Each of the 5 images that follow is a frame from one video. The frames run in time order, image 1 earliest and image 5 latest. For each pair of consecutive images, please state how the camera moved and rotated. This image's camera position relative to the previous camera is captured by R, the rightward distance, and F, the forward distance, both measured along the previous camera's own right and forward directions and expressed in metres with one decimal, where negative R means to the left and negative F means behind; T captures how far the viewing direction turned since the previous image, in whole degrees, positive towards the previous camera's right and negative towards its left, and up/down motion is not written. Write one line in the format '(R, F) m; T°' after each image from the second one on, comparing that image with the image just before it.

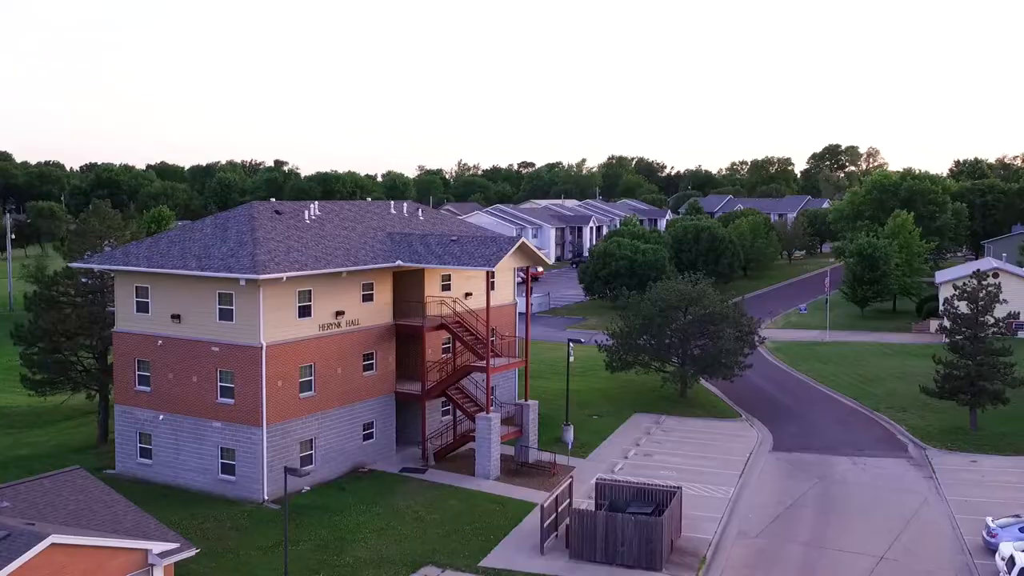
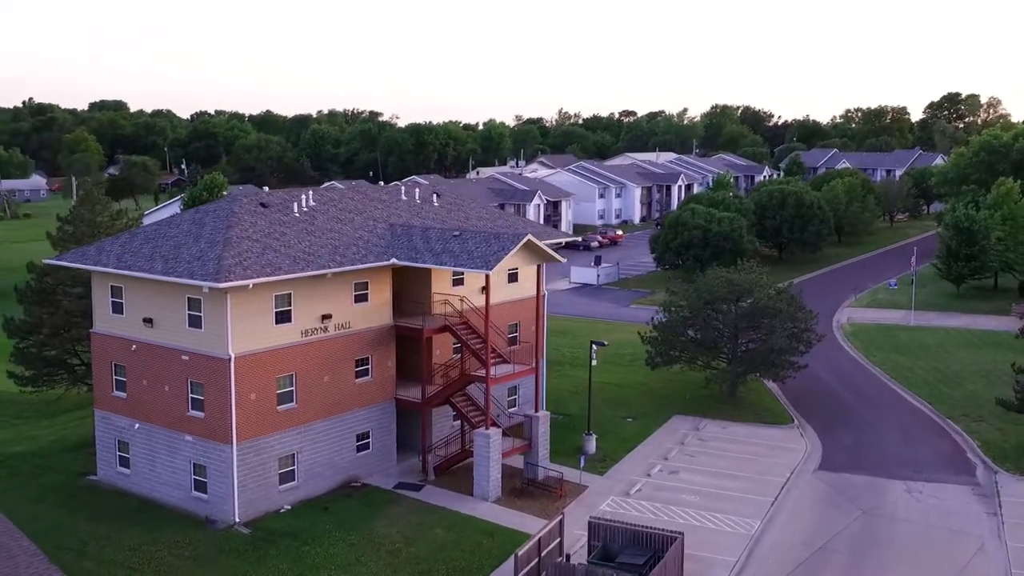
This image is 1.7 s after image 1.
(+2.7, +3.2) m; -6°
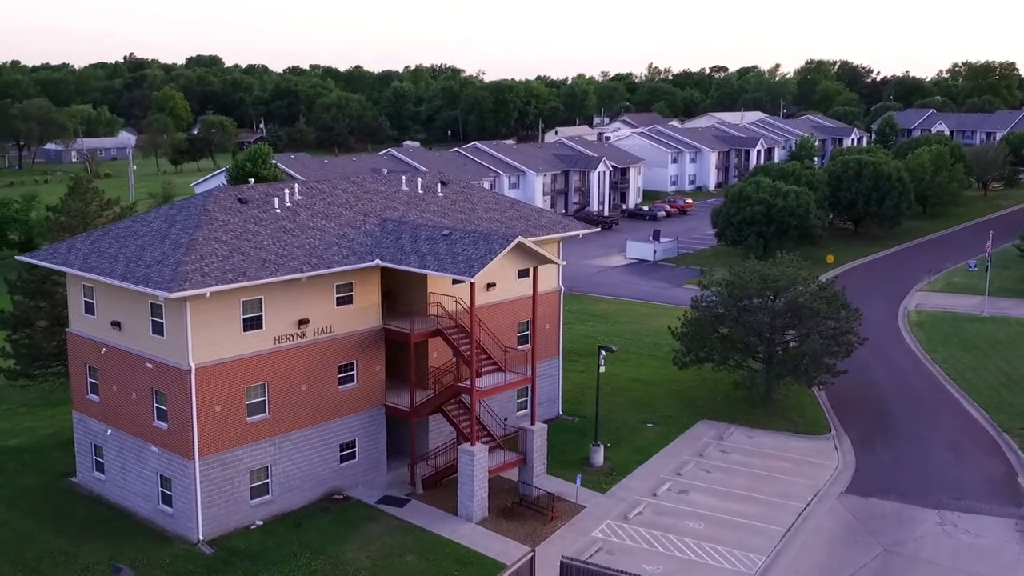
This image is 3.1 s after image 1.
(+2.5, +2.3) m; -5°
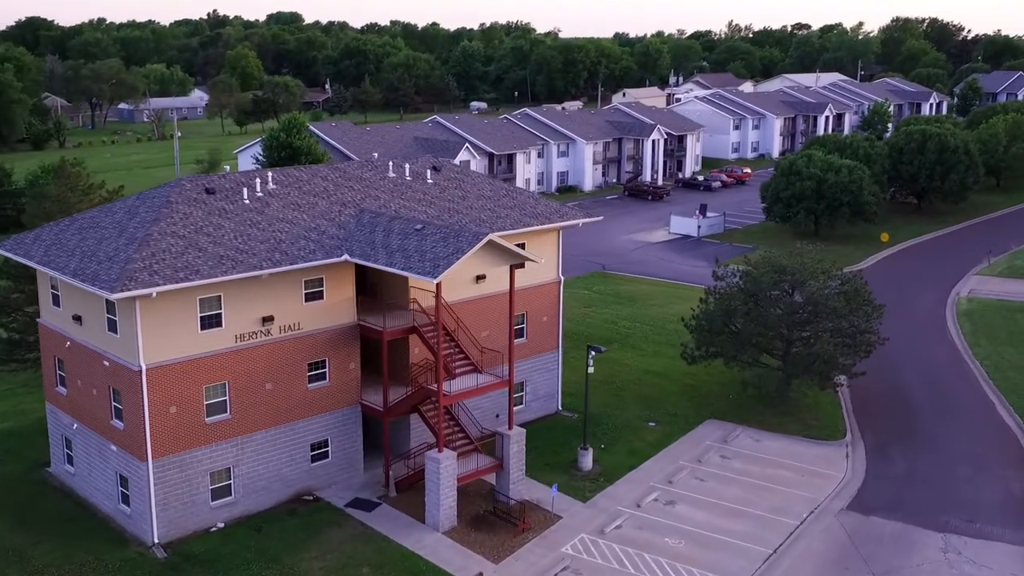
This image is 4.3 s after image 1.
(+2.5, +1.5) m; -4°
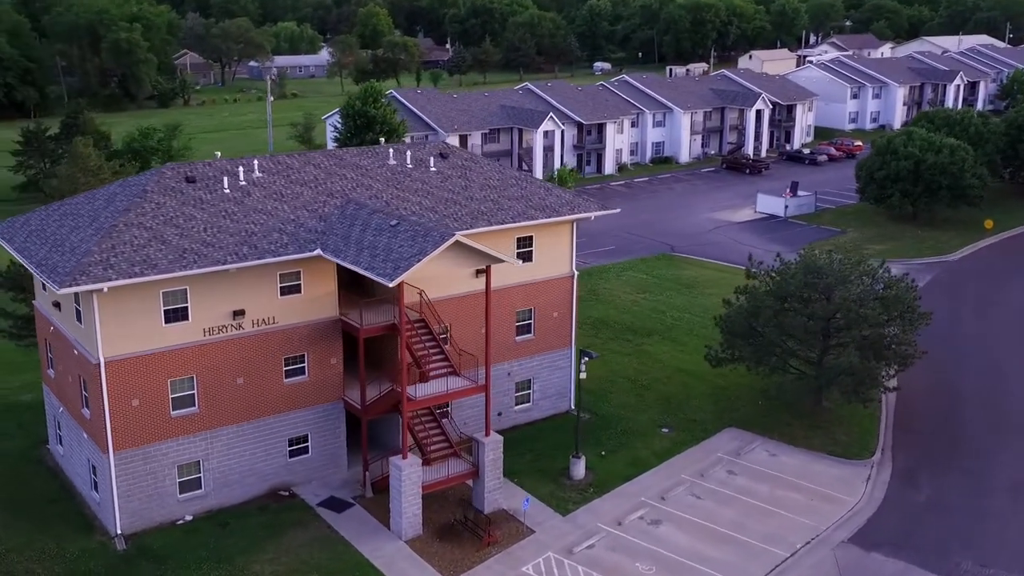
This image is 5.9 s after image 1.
(+3.7, +1.6) m; -8°
